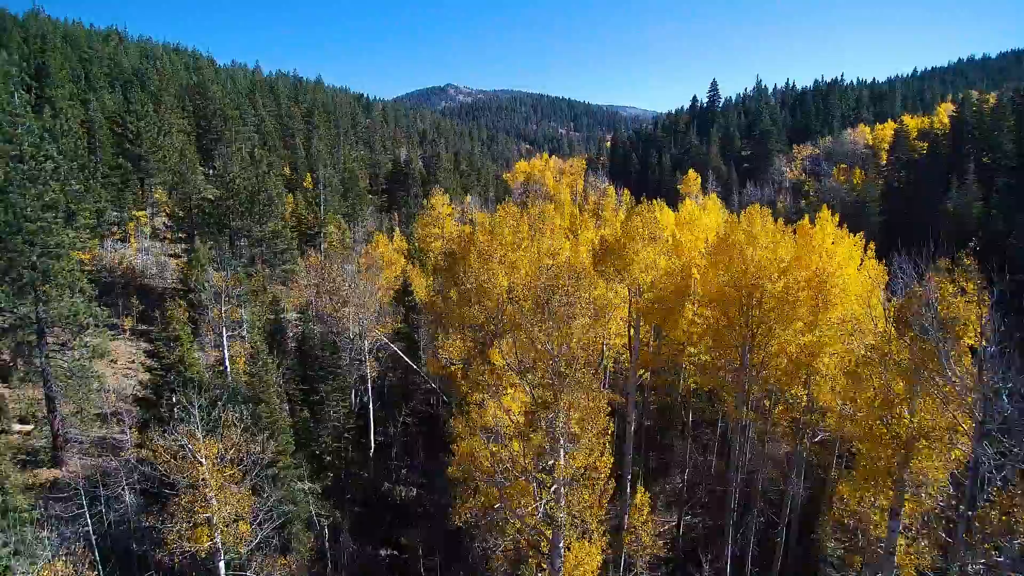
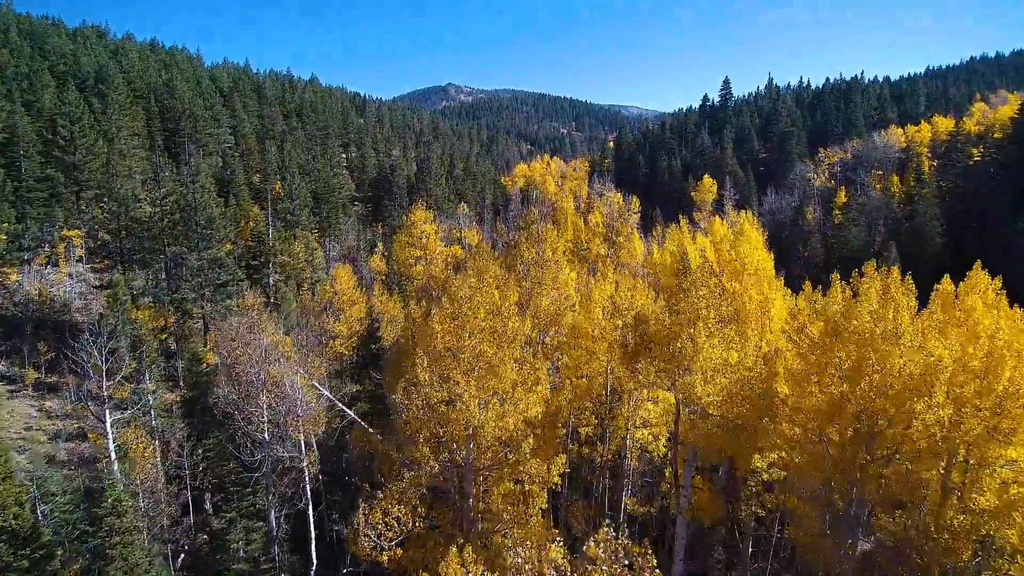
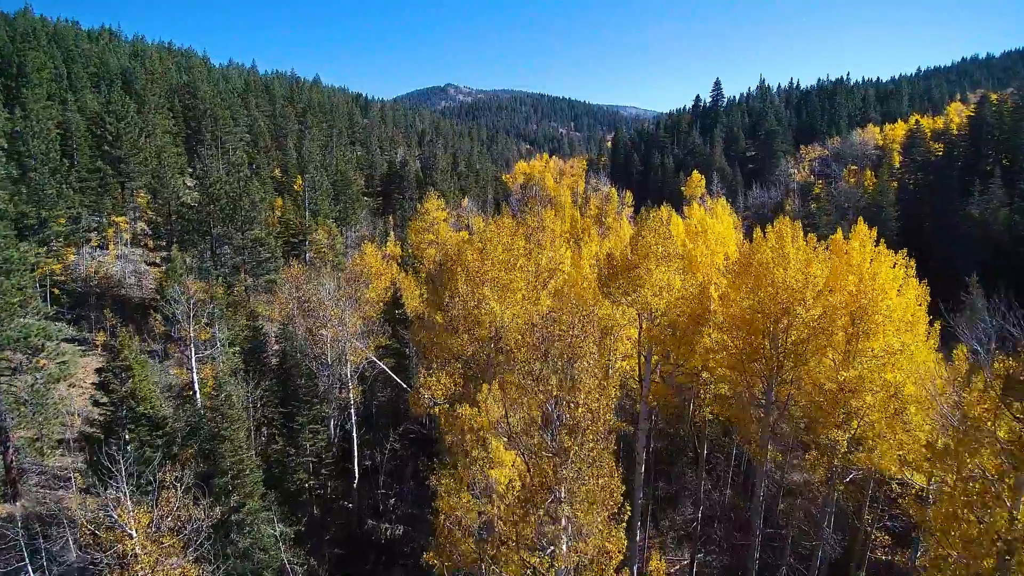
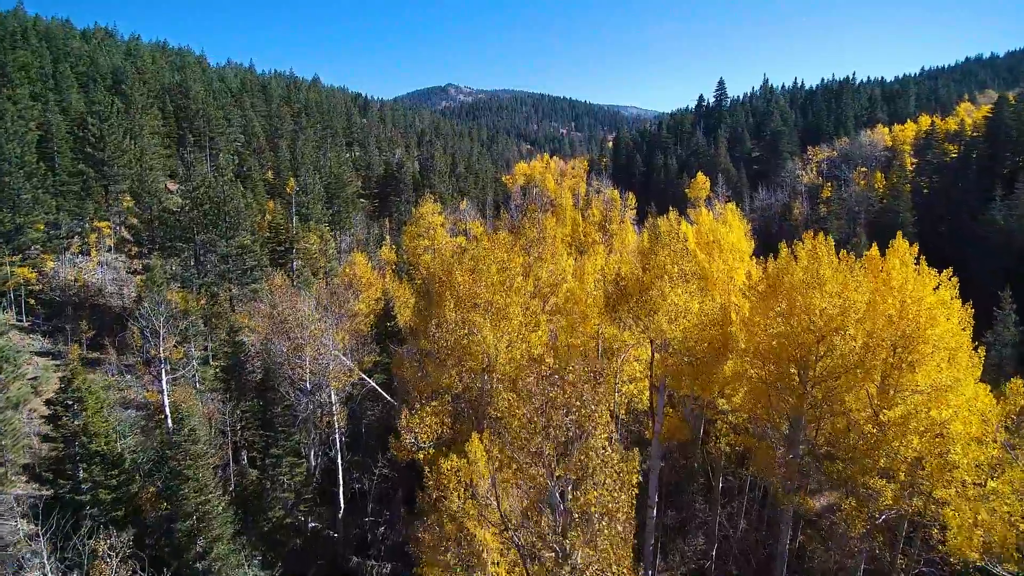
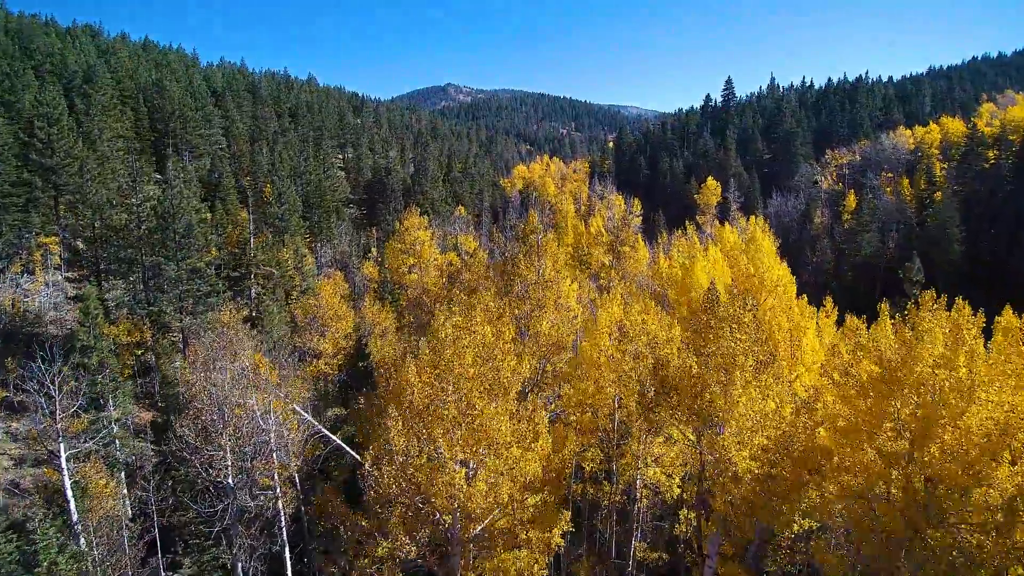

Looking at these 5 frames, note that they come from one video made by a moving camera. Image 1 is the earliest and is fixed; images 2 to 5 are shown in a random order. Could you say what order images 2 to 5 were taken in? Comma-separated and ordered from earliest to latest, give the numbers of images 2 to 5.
3, 4, 2, 5
